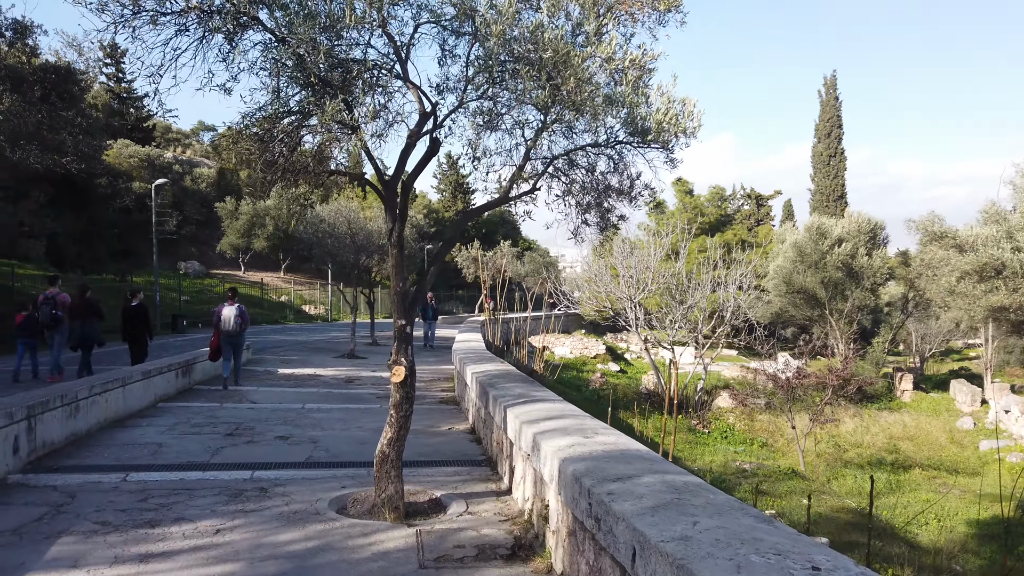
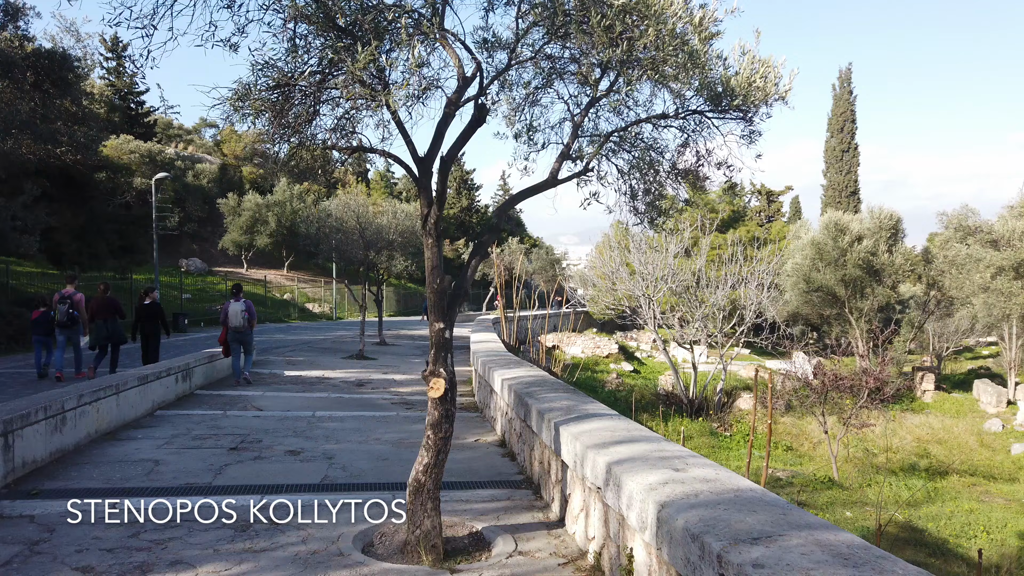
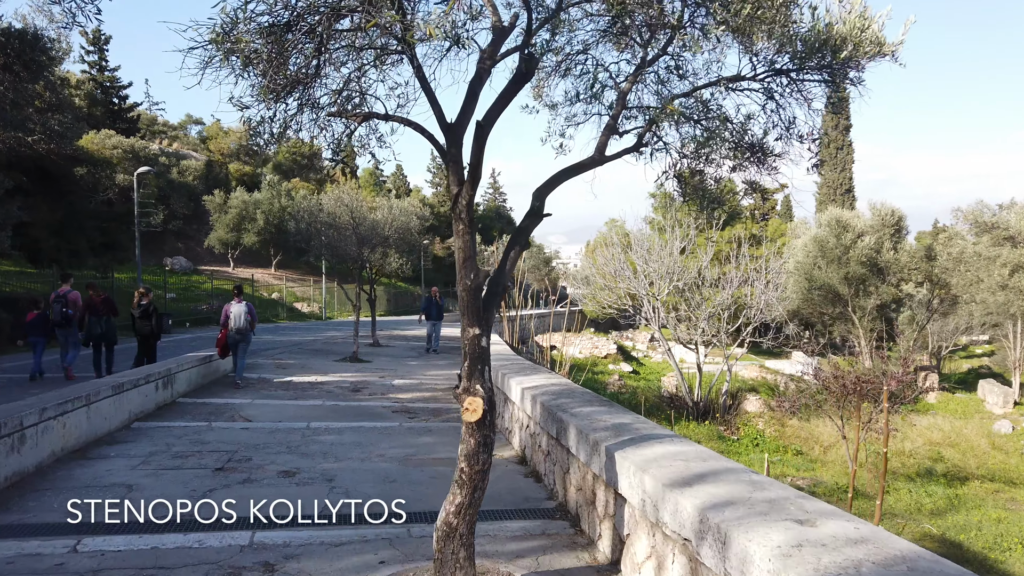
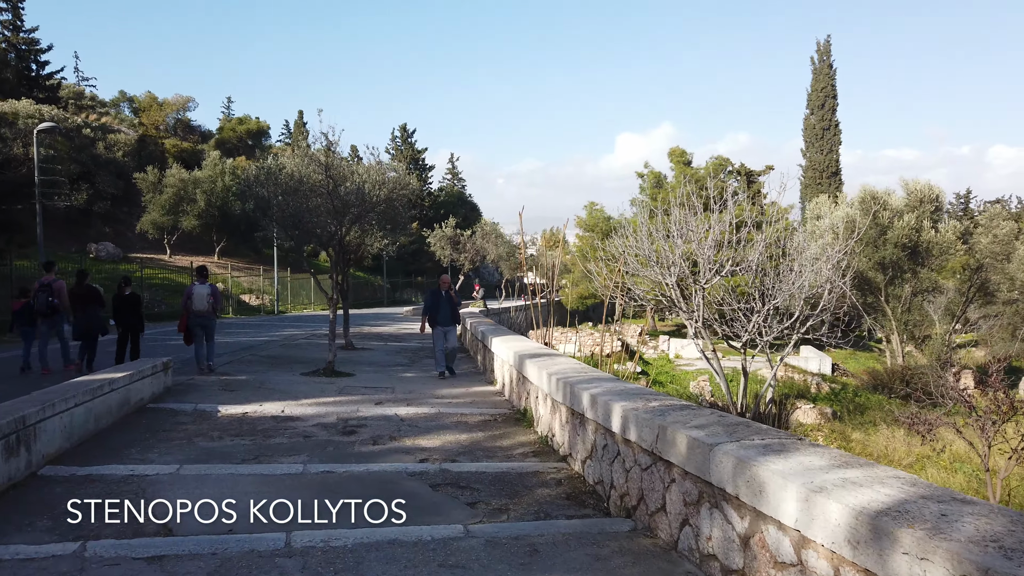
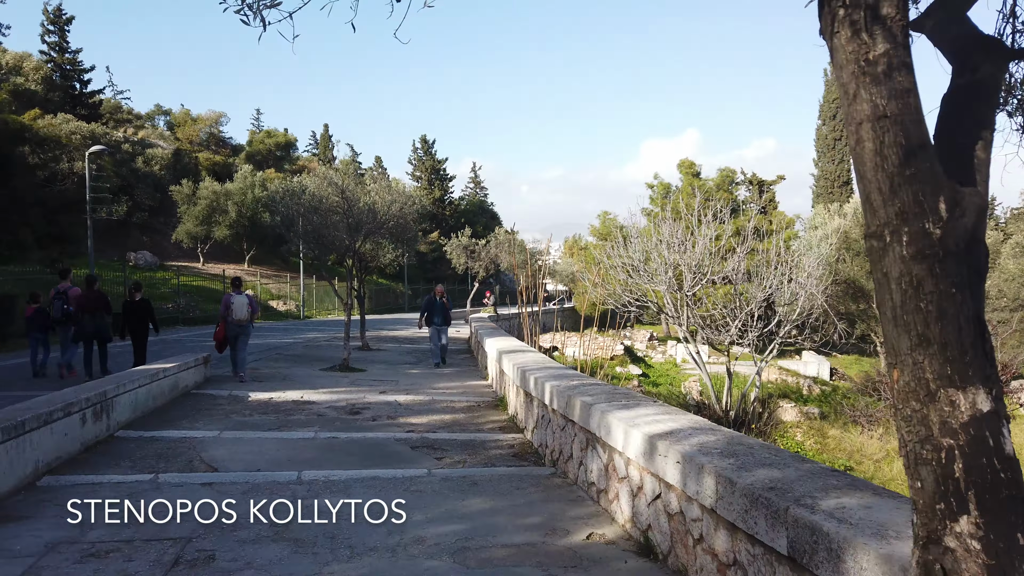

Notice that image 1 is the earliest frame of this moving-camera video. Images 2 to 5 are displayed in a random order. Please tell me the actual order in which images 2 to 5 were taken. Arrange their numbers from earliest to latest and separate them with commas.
2, 3, 5, 4
